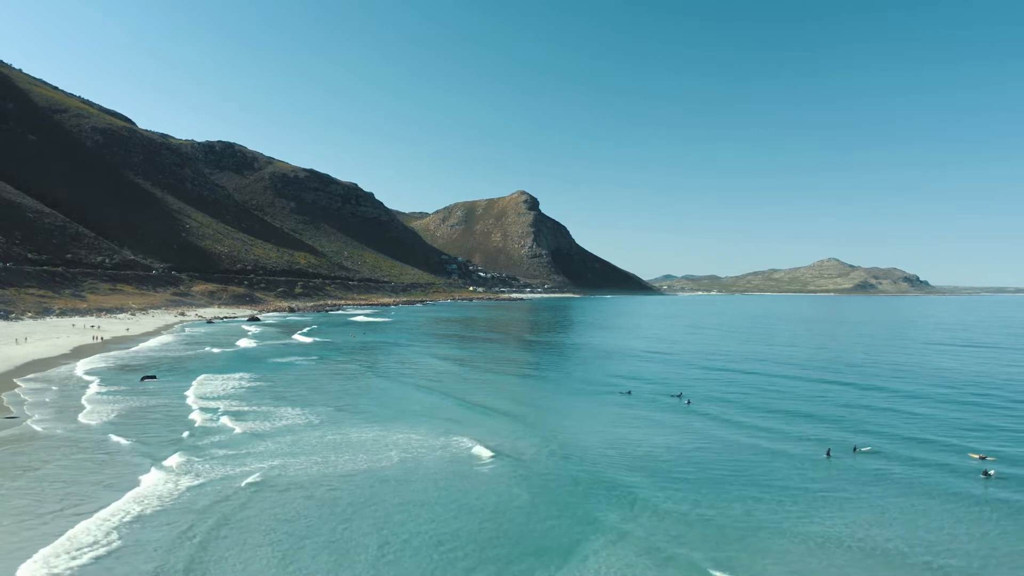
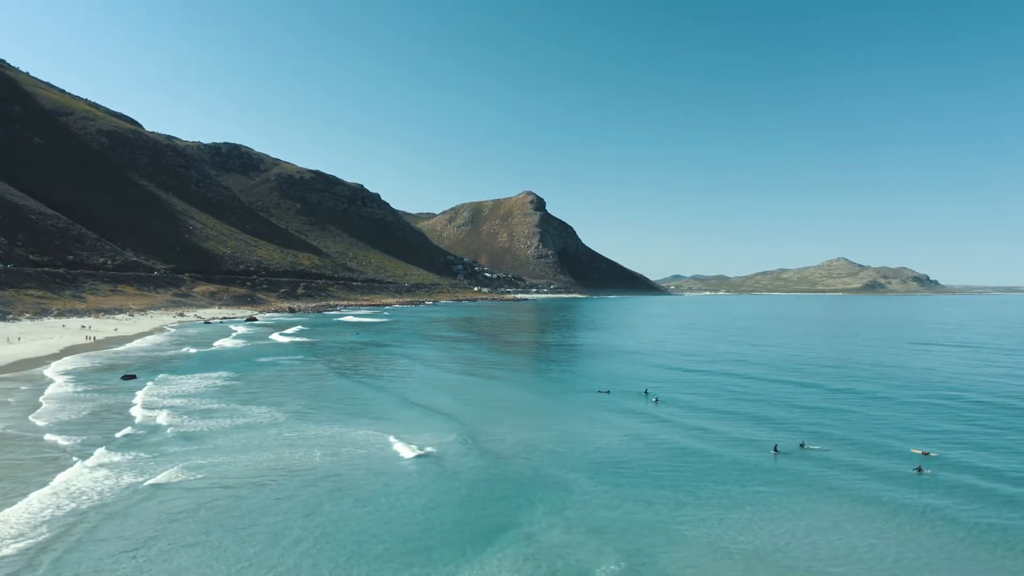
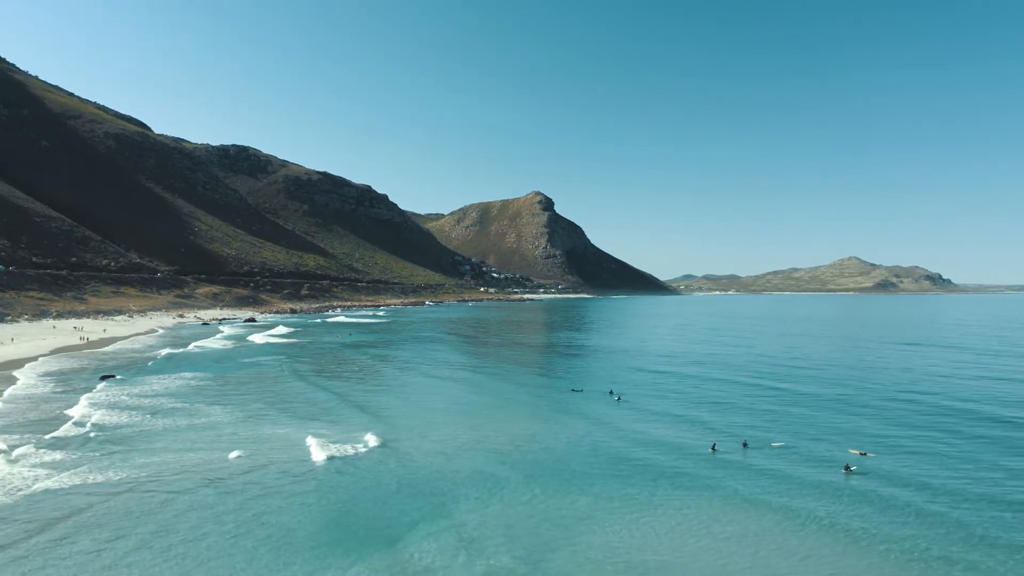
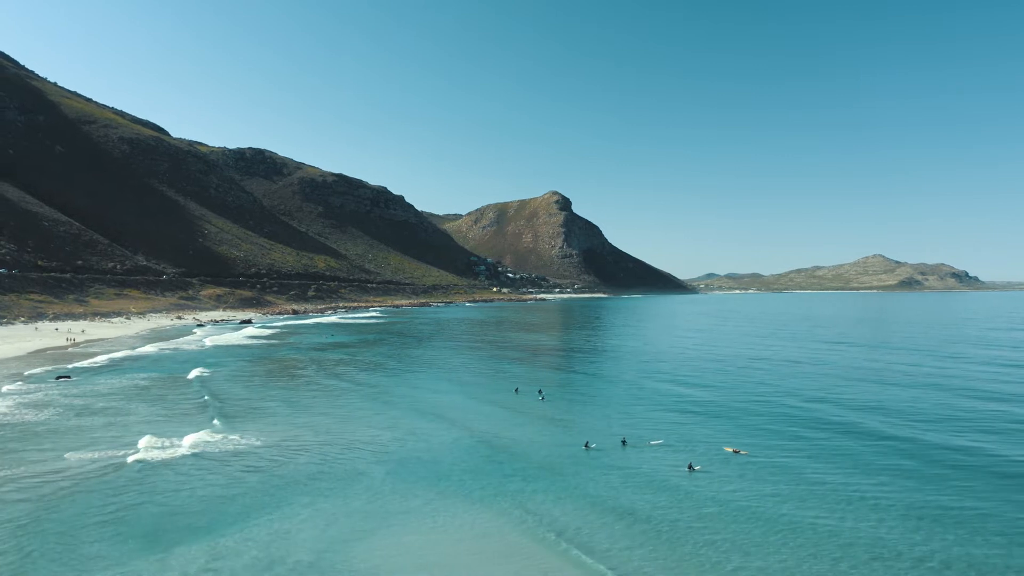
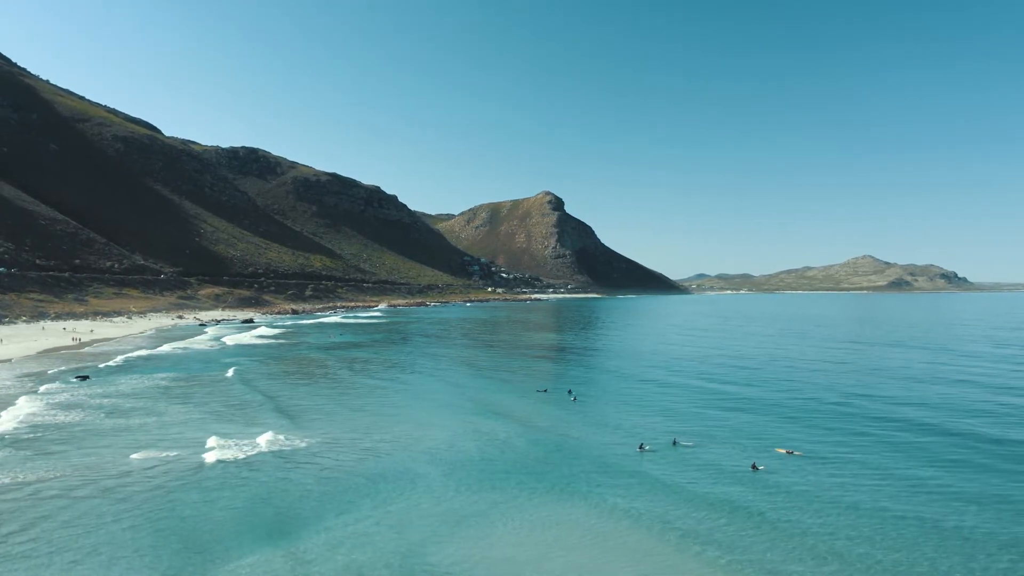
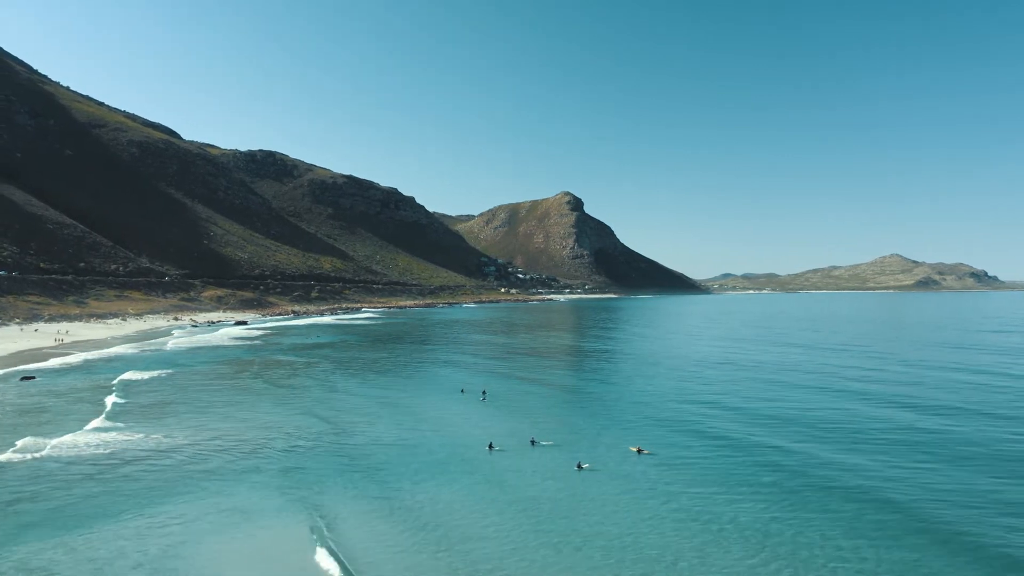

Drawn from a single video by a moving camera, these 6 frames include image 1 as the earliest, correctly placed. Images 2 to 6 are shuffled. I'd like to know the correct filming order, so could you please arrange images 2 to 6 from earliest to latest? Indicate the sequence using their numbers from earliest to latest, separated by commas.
2, 3, 5, 4, 6
